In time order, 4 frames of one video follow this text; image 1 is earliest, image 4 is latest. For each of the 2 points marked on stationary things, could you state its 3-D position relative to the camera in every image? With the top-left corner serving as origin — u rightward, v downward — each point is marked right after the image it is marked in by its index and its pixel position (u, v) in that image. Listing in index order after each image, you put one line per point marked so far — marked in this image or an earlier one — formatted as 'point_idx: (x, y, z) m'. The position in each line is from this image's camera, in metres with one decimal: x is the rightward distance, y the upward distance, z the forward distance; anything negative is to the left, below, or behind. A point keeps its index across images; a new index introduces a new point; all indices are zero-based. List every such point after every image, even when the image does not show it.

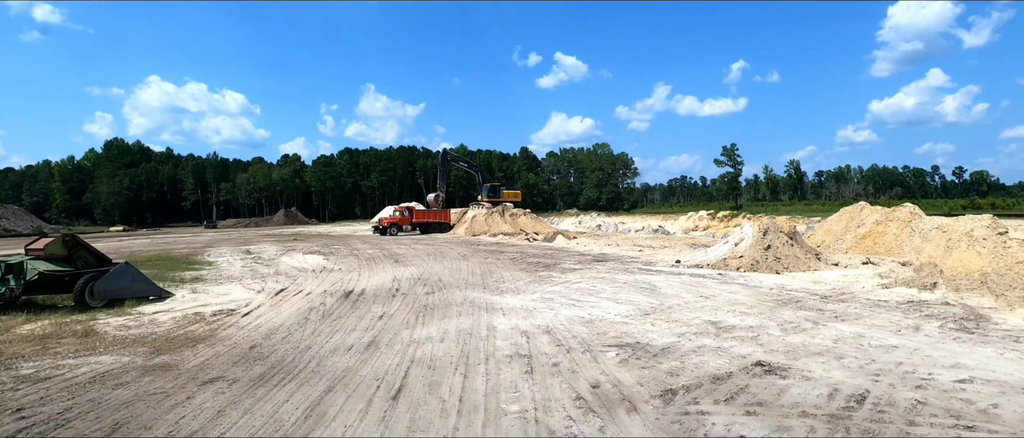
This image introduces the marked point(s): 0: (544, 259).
0: (+1.0, -1.3, +17.1) m
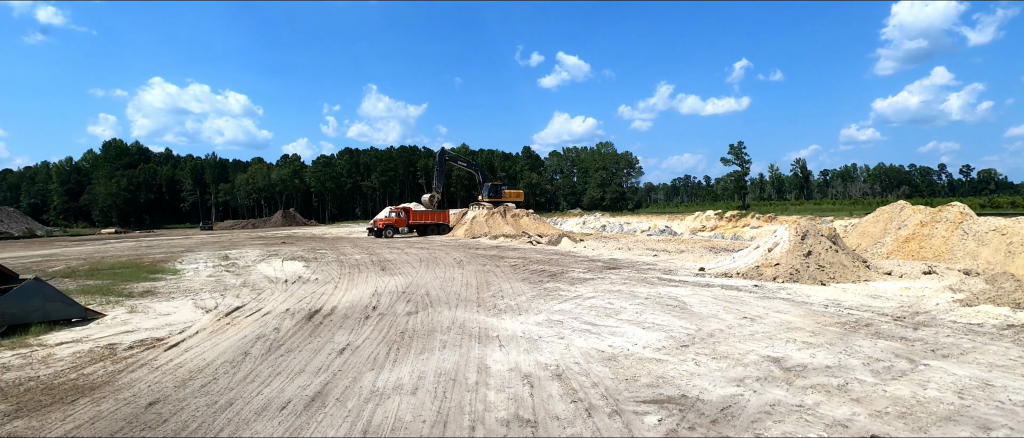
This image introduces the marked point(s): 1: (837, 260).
0: (+1.1, -1.4, +15.2) m
1: (+7.5, -0.9, +12.1) m
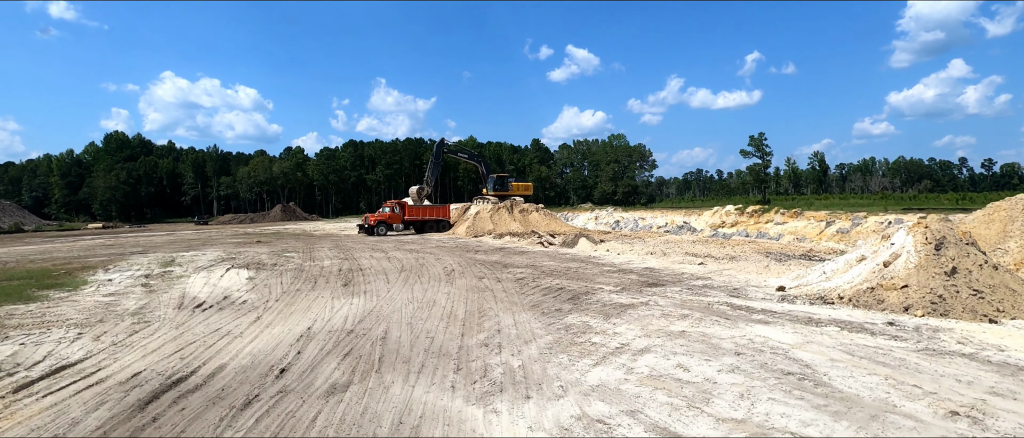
0: (+1.2, -1.3, +11.3) m
1: (+7.6, -1.0, +8.2) m
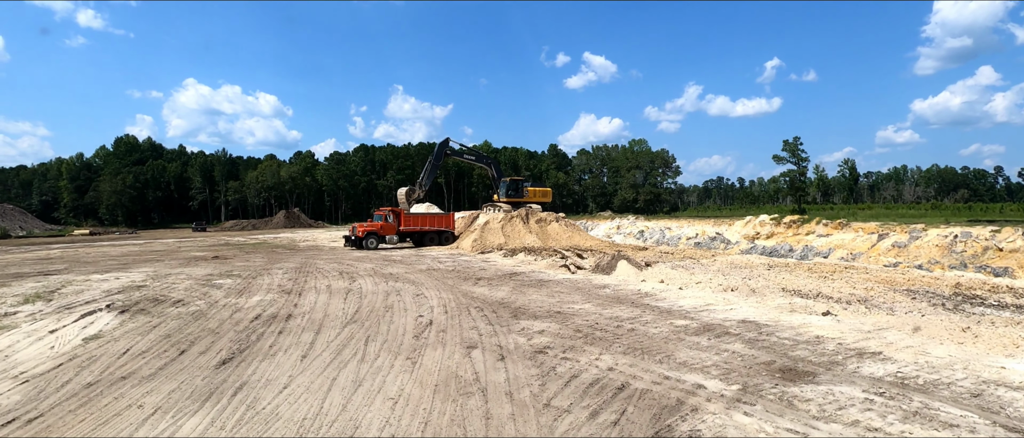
0: (+1.3, -1.7, +6.1) m
1: (+7.6, -1.3, +2.8) m
